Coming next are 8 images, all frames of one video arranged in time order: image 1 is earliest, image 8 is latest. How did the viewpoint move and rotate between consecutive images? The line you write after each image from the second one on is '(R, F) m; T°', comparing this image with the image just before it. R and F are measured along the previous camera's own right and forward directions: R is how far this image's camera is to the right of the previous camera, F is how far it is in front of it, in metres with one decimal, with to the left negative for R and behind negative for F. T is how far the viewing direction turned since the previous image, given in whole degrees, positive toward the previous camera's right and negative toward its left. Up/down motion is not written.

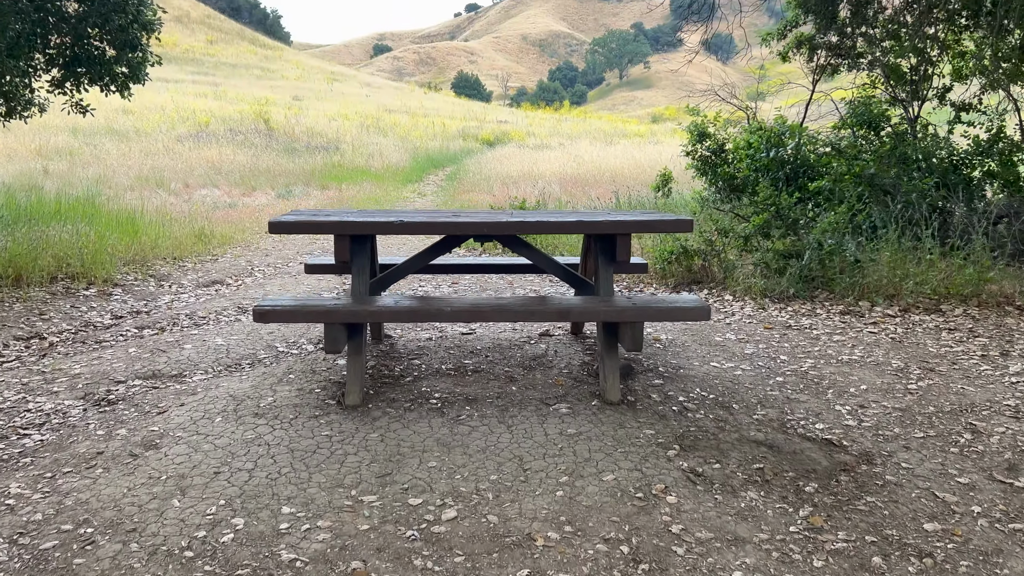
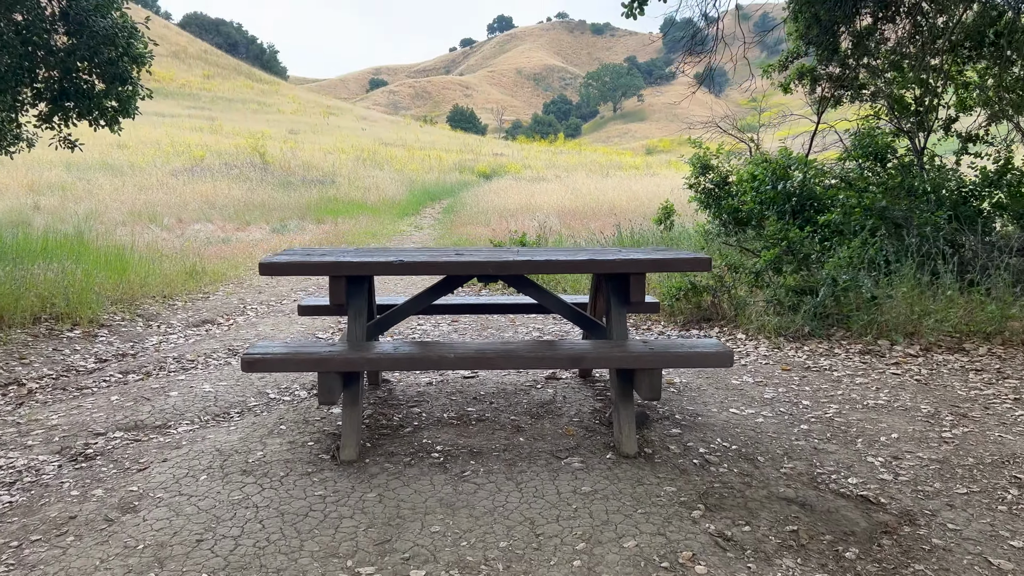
(0.0, +0.2) m; 0°
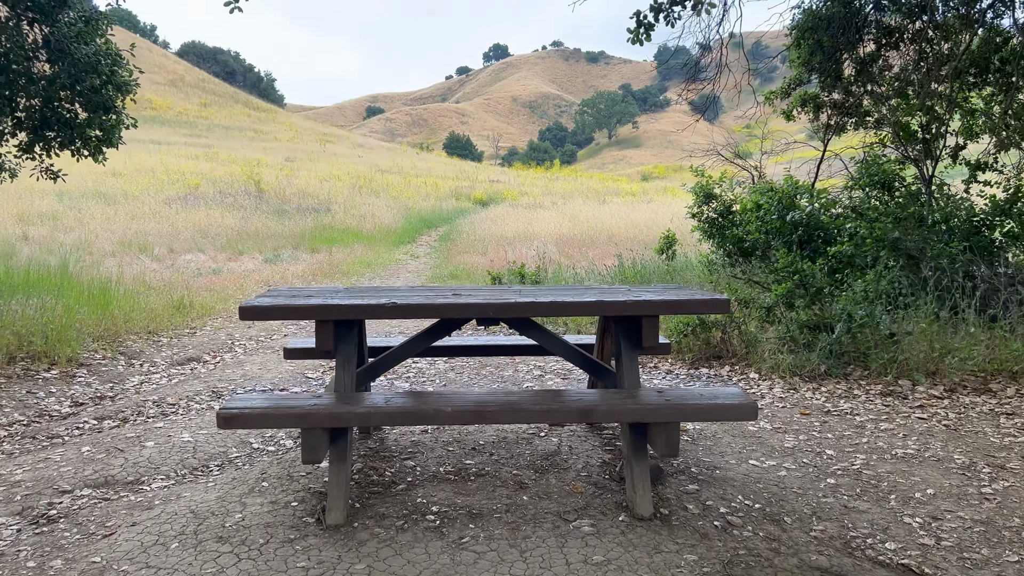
(0.0, +0.2) m; 0°
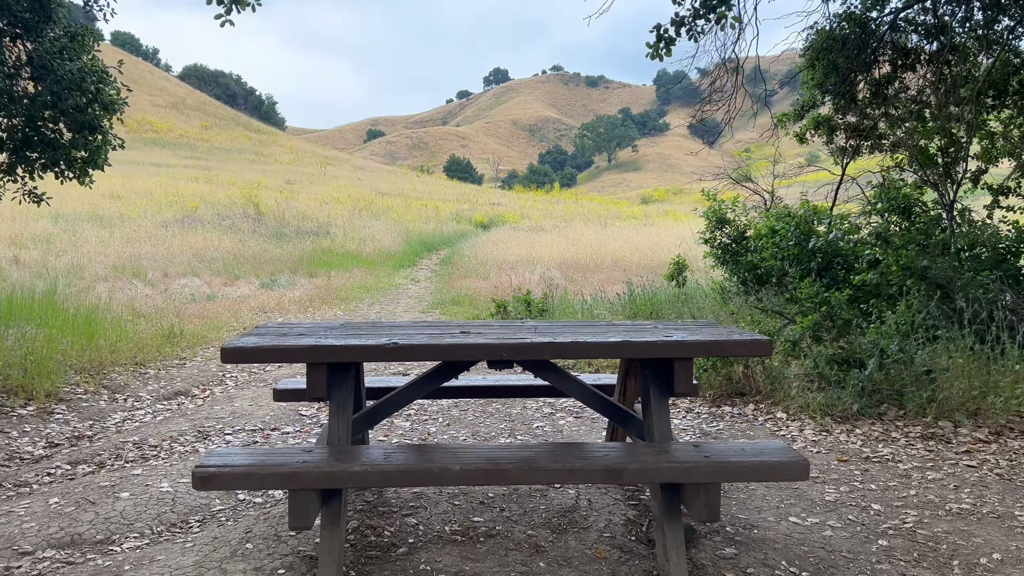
(0.0, +0.3) m; 0°
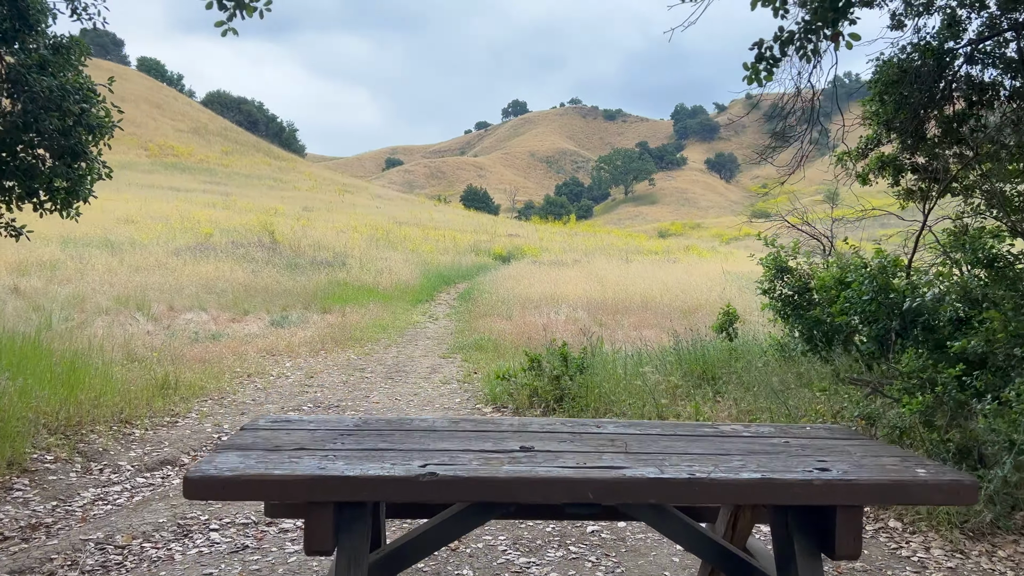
(-0.2, +0.7) m; -1°
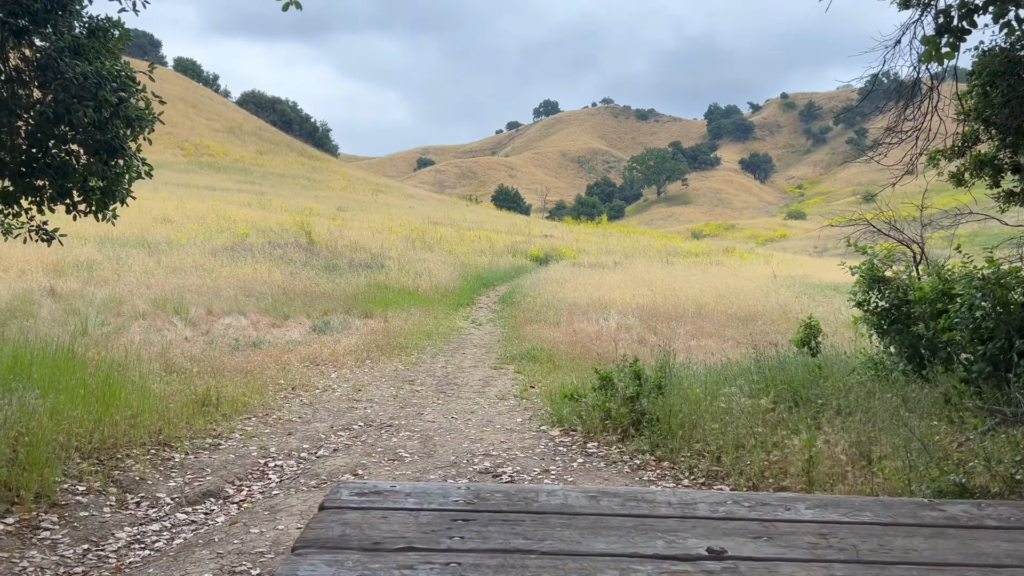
(-0.3, +0.5) m; -2°
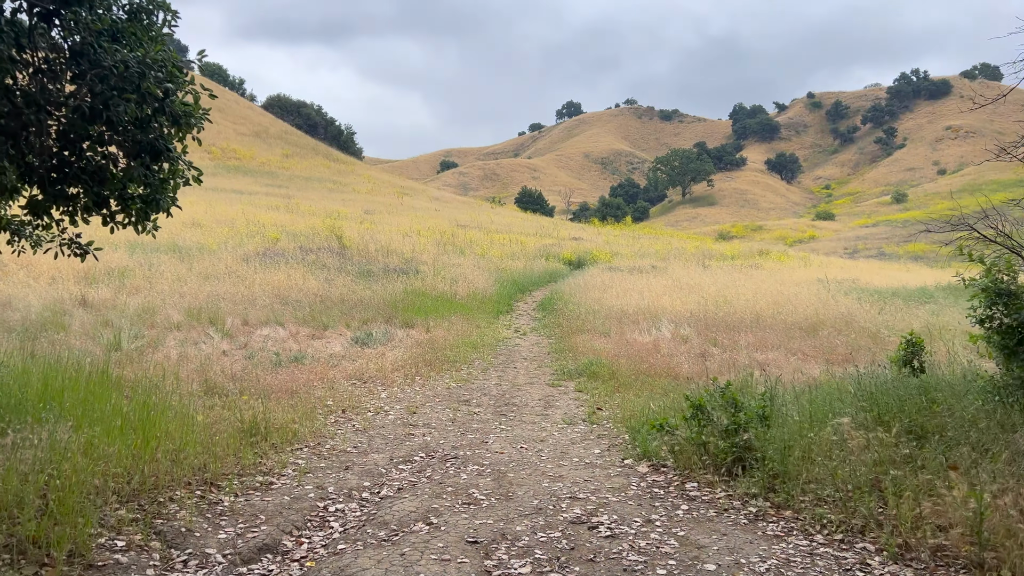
(-0.3, +0.6) m; -2°
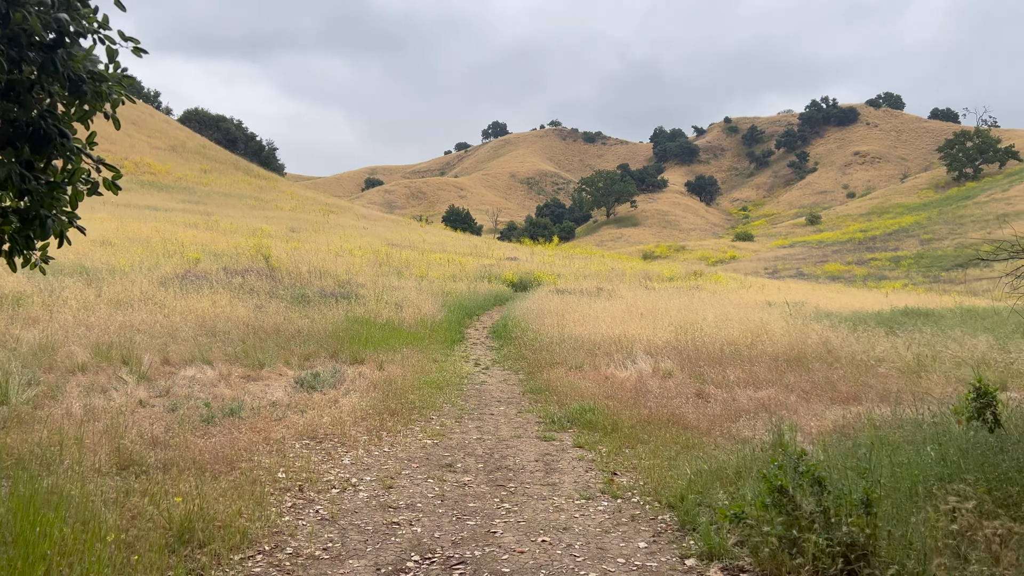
(-0.5, +1.2) m; +5°
